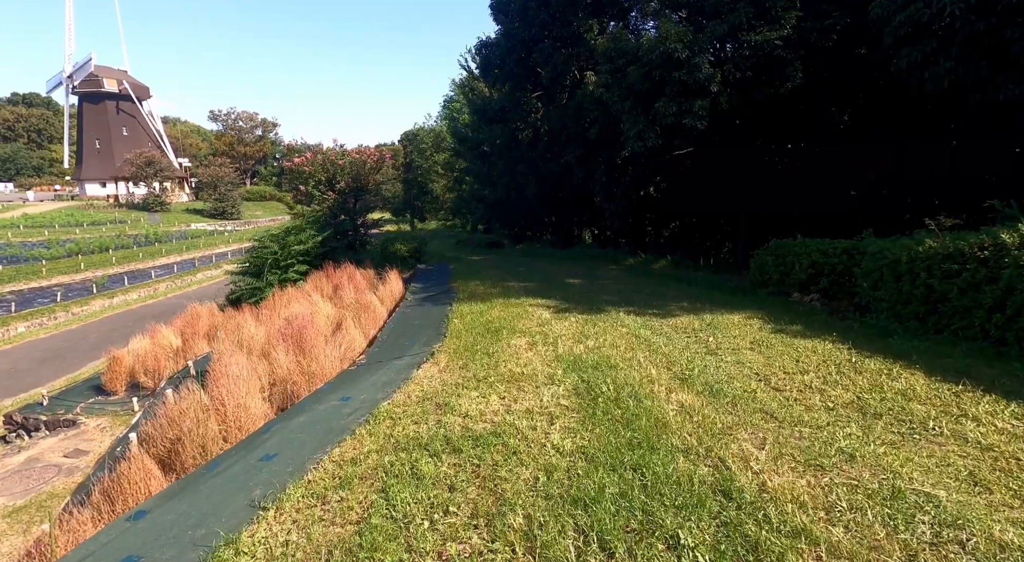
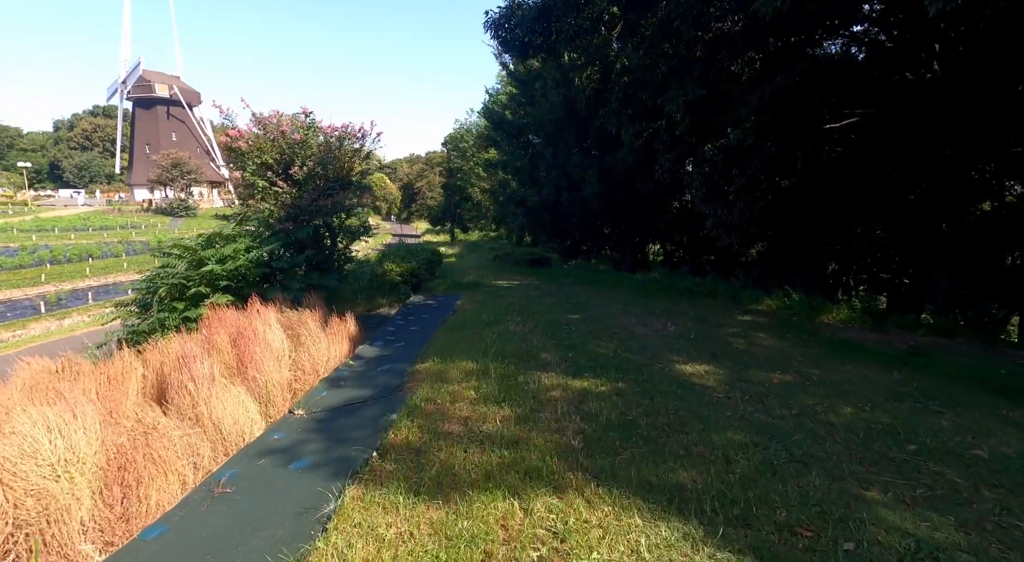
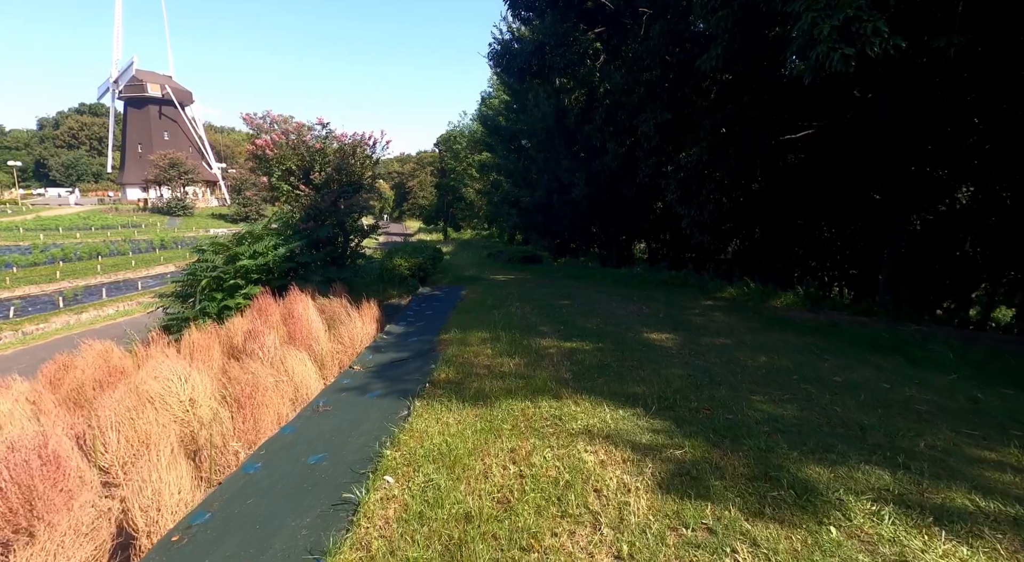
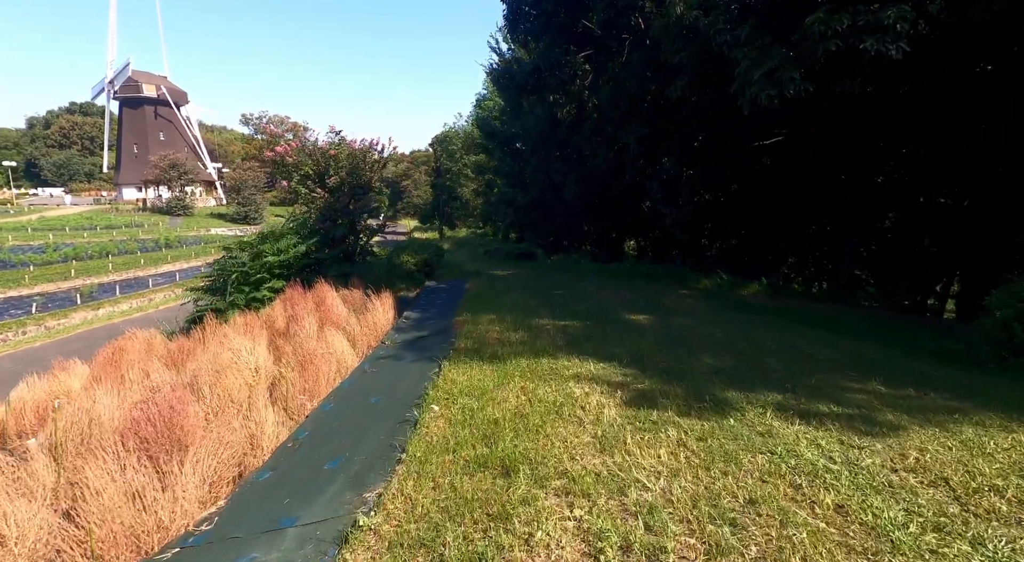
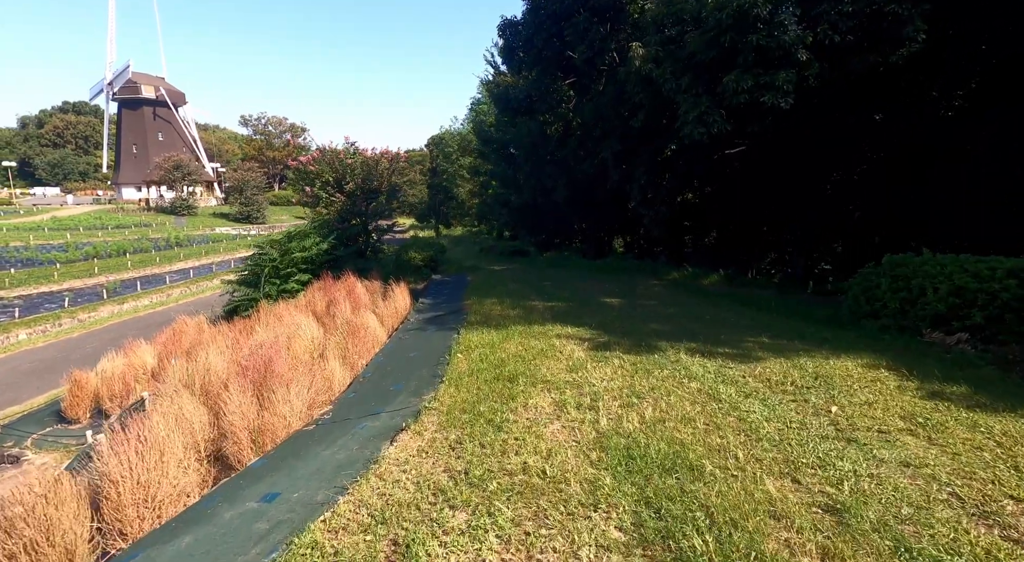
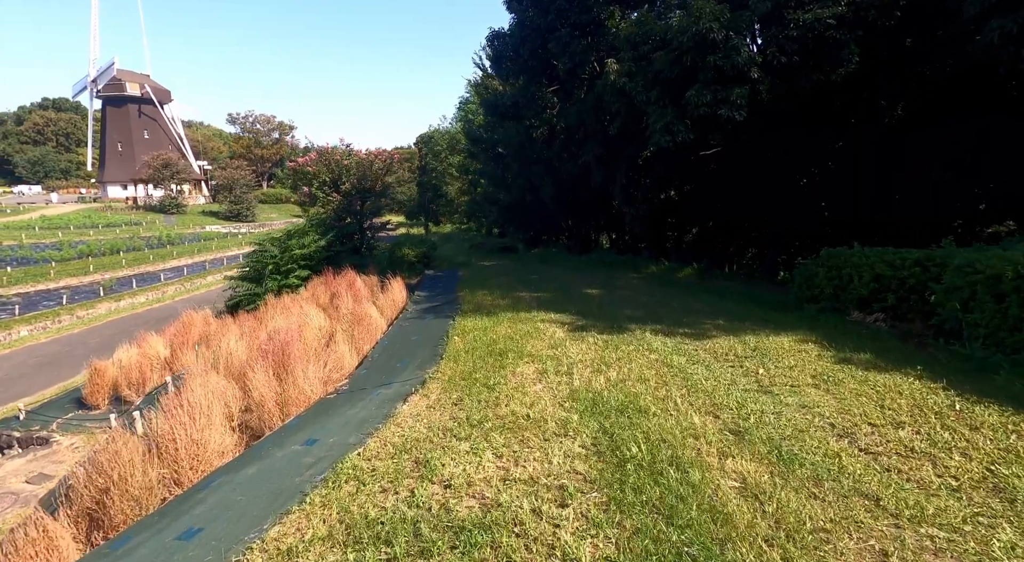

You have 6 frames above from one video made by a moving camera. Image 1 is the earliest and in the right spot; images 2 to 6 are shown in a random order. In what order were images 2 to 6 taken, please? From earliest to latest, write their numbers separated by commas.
6, 5, 4, 3, 2
